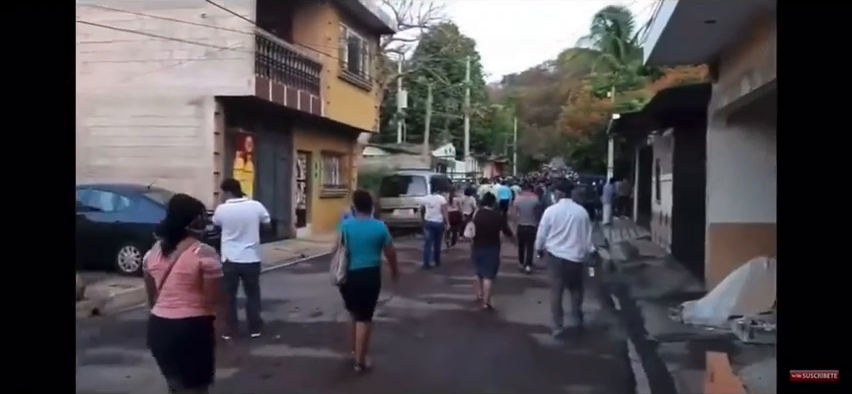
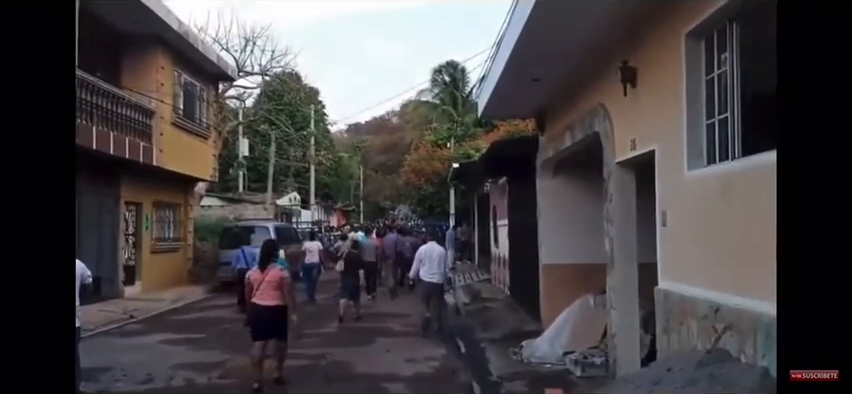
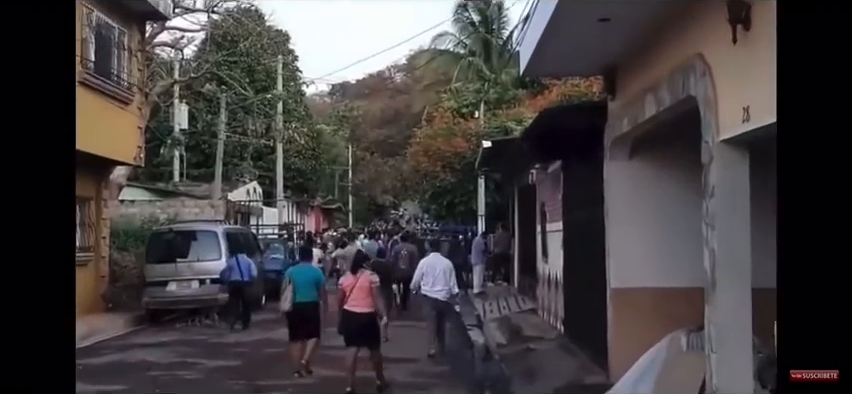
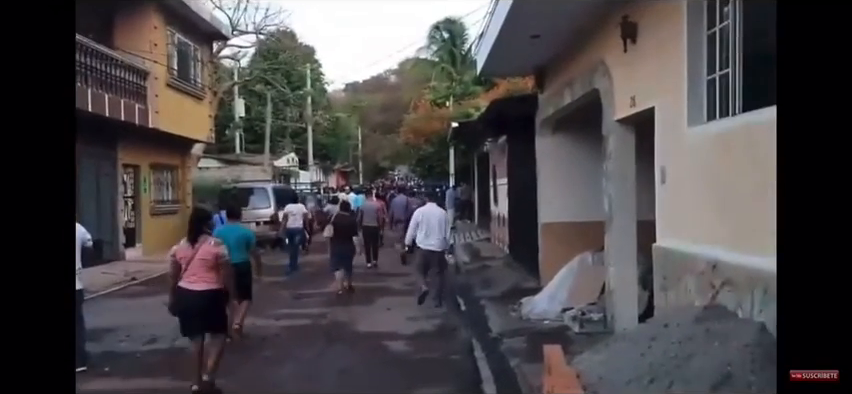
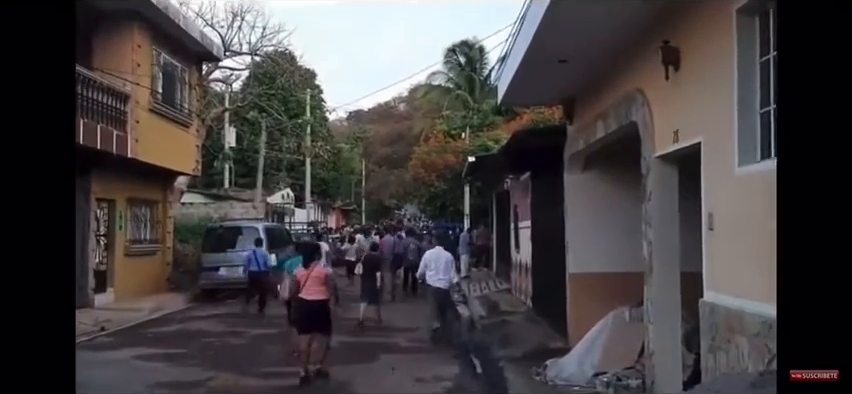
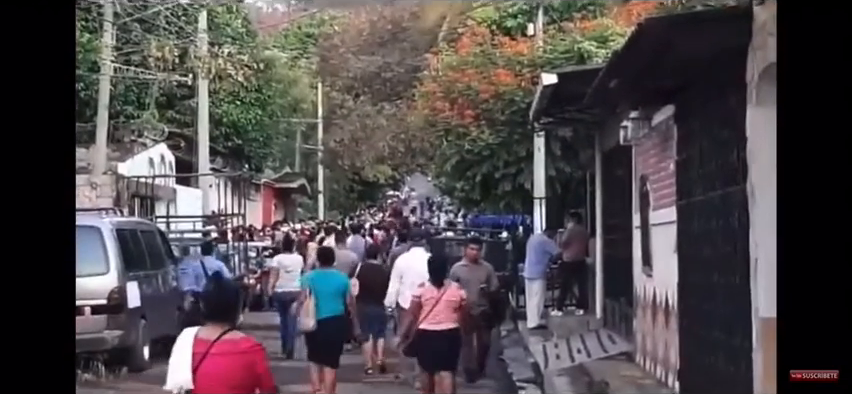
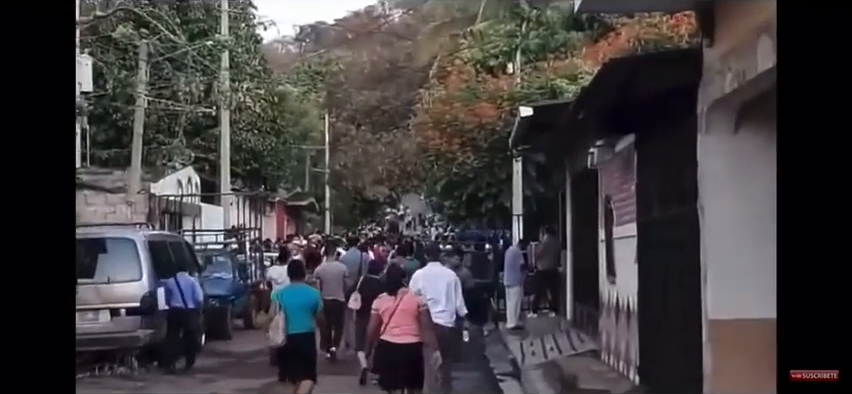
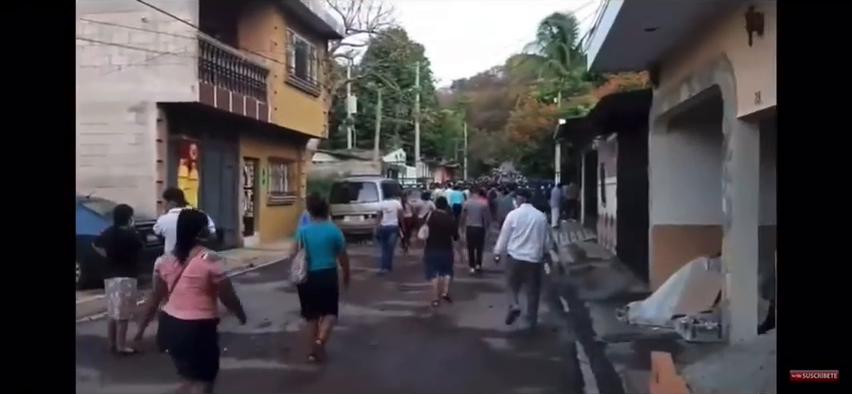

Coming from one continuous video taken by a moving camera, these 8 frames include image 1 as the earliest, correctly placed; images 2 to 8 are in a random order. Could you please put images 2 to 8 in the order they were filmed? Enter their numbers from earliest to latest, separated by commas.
8, 4, 2, 5, 3, 7, 6
